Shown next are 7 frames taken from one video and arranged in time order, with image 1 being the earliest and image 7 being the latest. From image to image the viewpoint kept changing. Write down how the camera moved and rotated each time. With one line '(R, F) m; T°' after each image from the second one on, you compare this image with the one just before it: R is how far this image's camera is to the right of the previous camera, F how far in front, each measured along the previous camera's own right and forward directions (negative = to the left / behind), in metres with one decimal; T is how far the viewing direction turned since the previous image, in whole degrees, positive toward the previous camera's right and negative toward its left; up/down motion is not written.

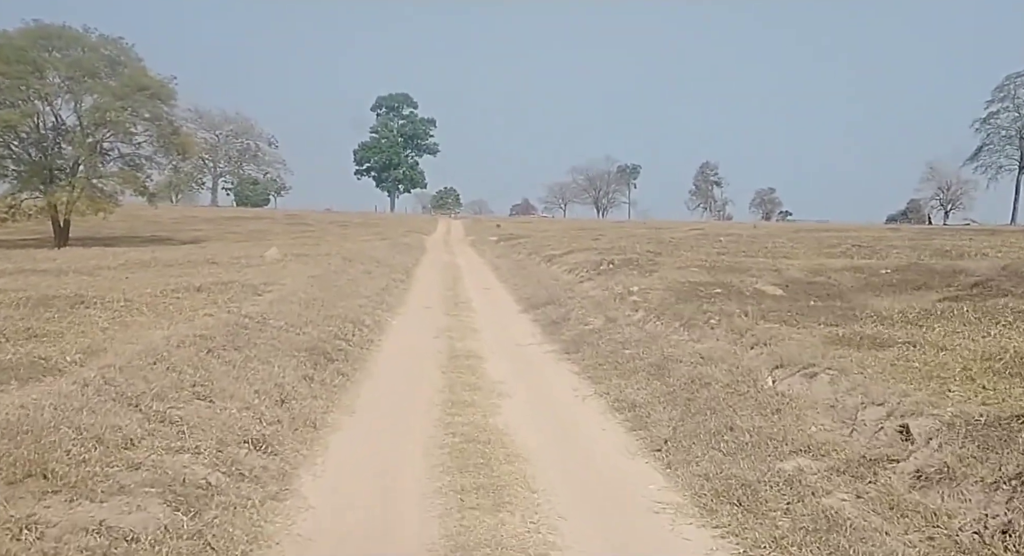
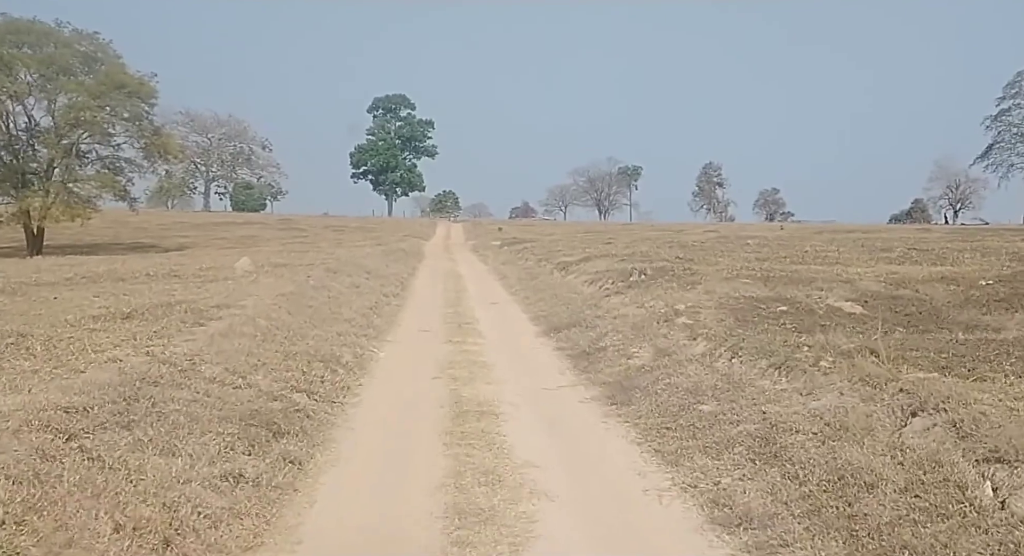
(-0.3, +4.3) m; 0°
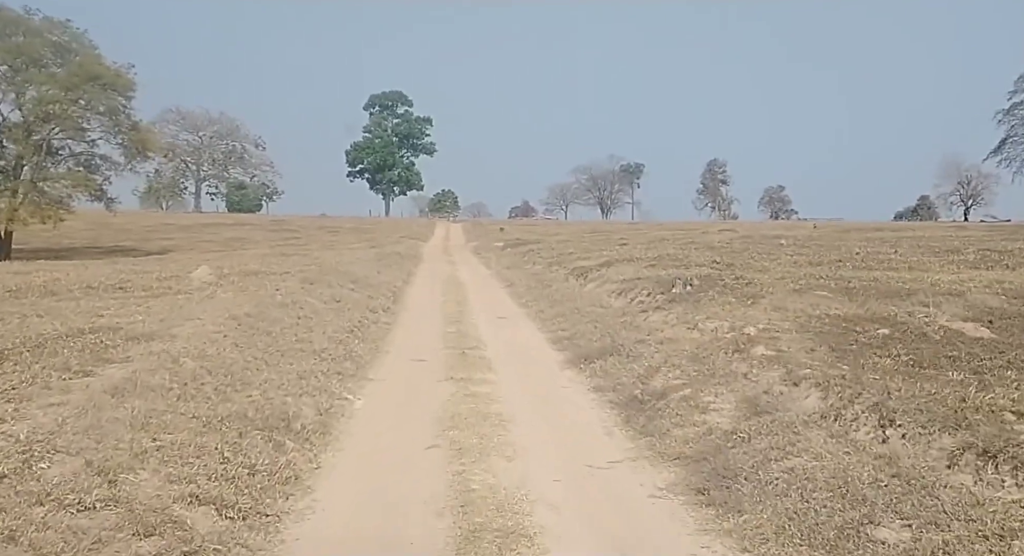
(-0.3, +4.3) m; 0°
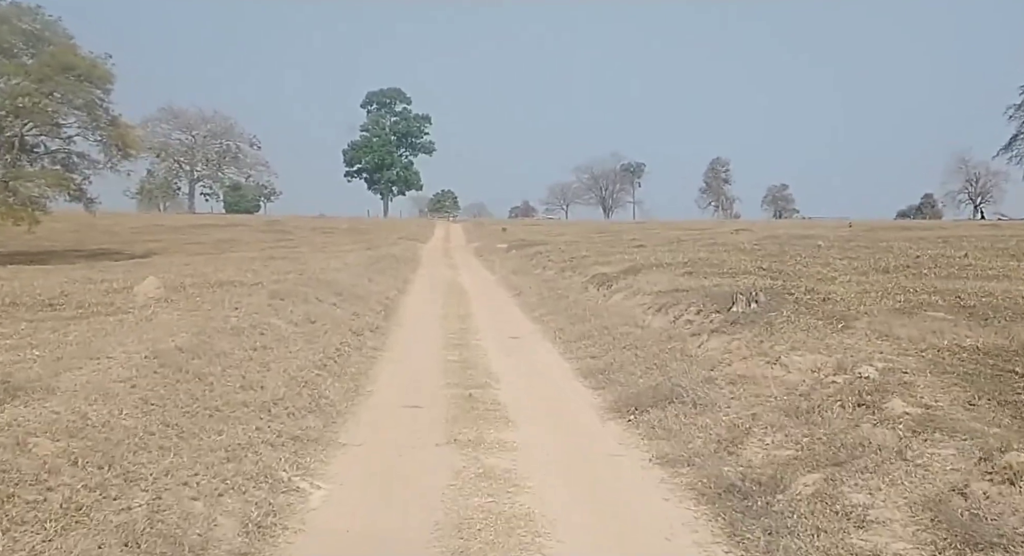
(-0.3, +3.9) m; 0°
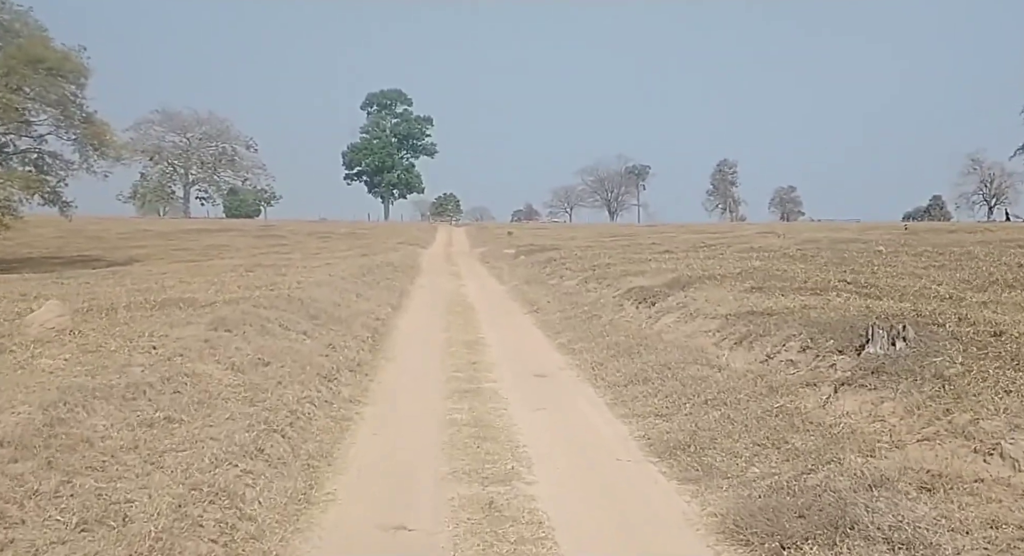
(-0.4, +4.7) m; 0°
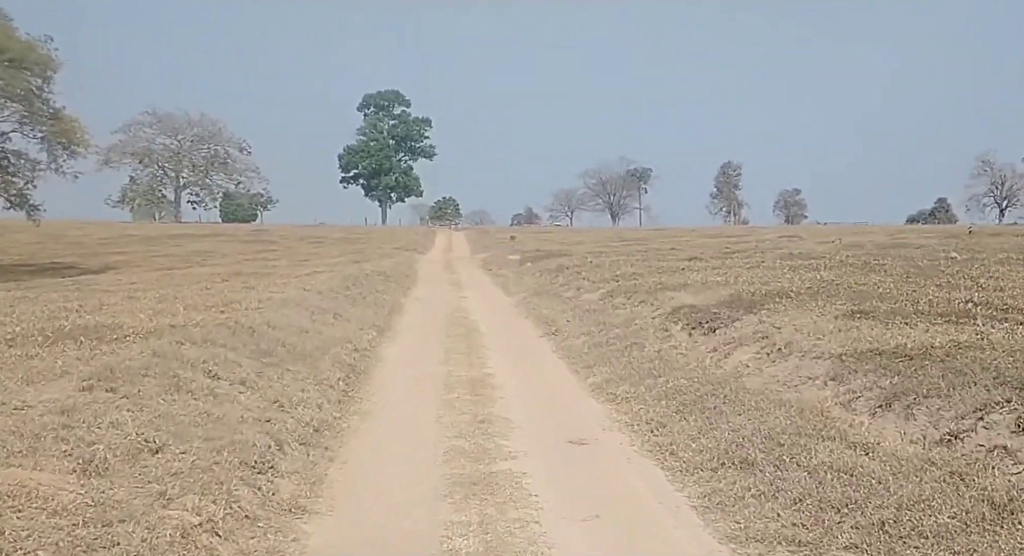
(-0.3, +4.5) m; 0°
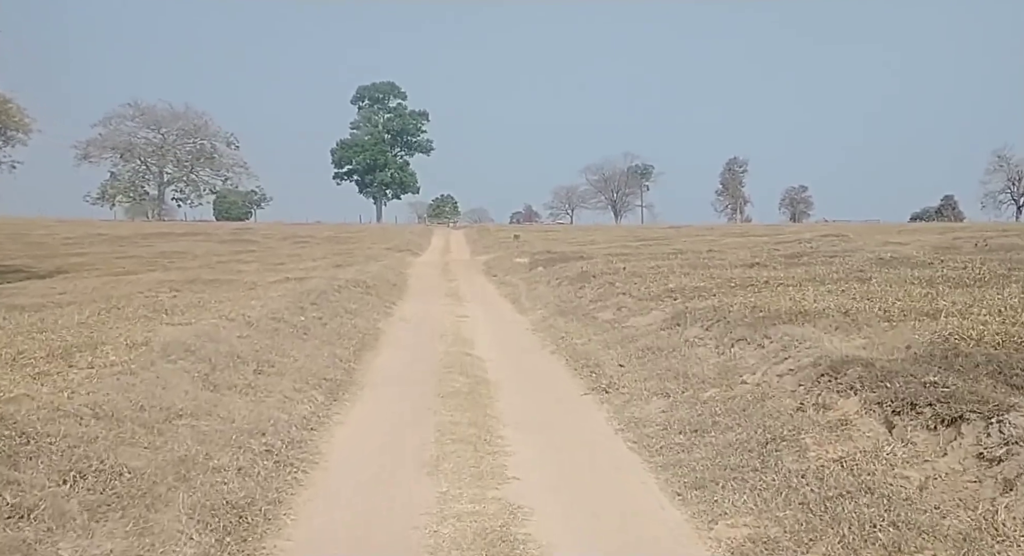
(-0.4, +7.4) m; 0°
